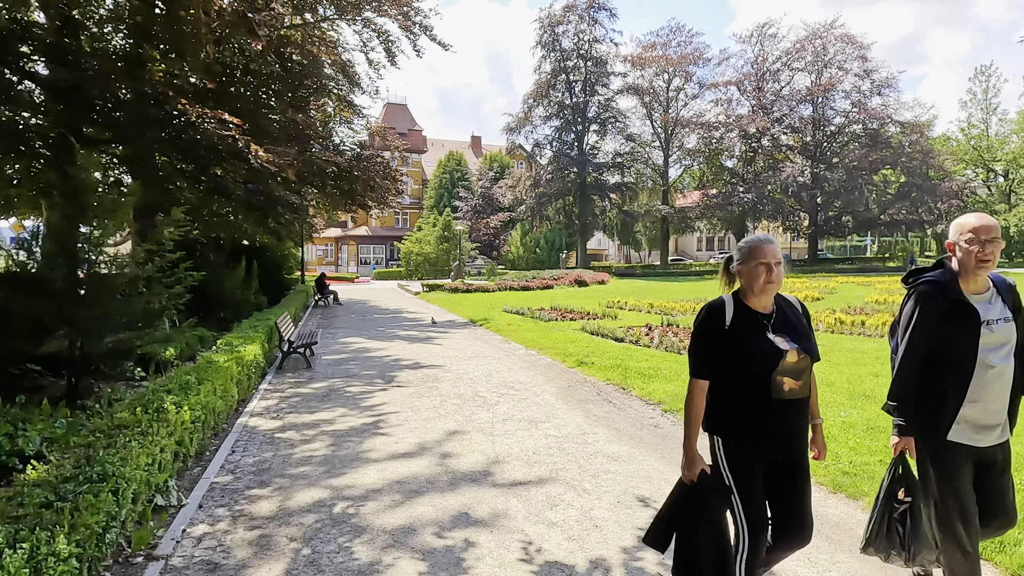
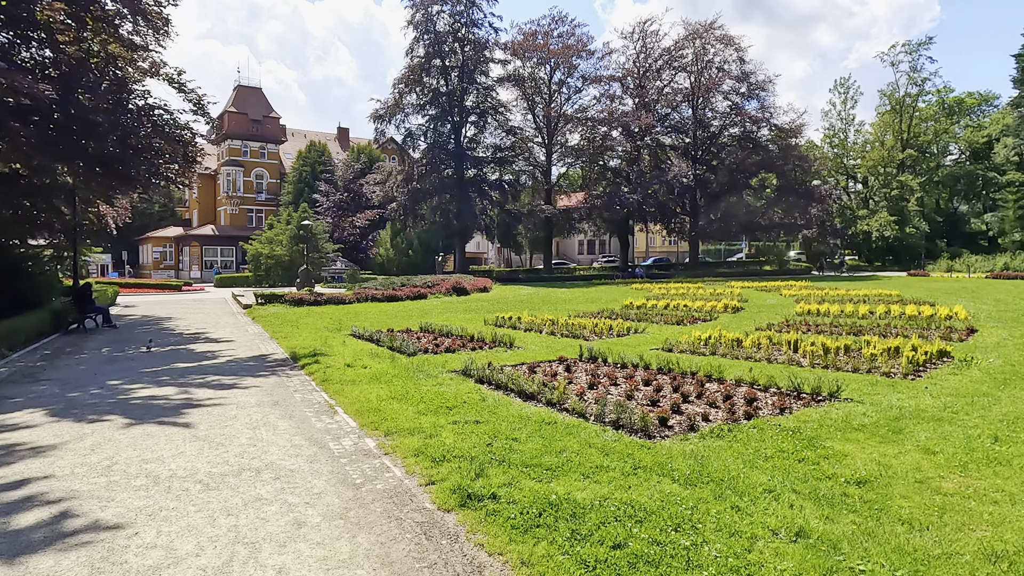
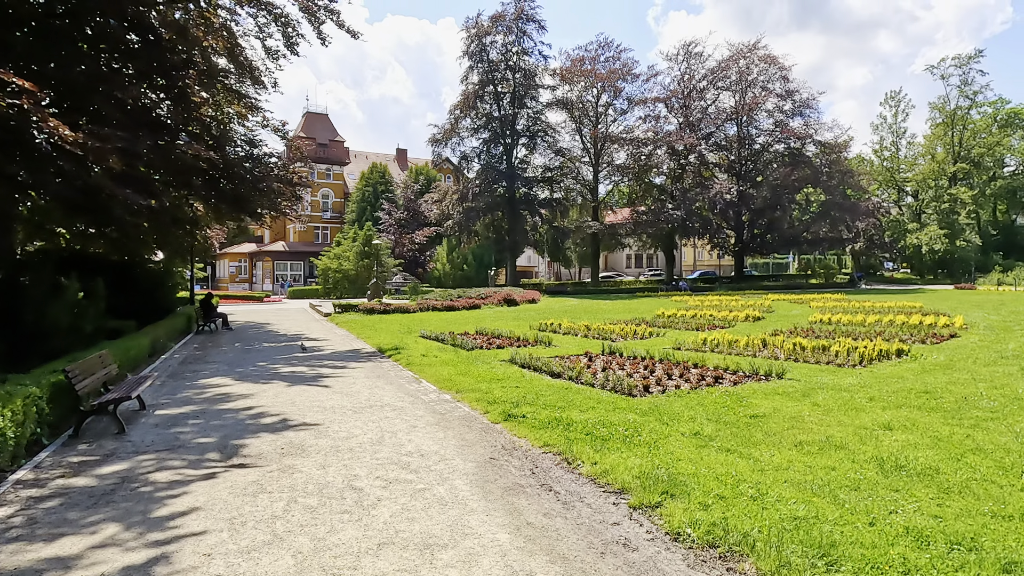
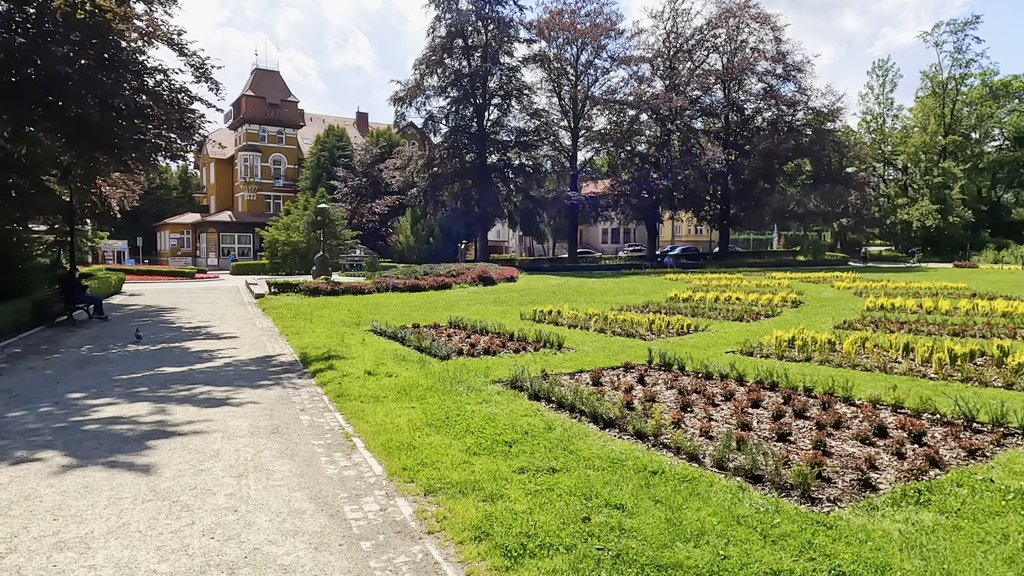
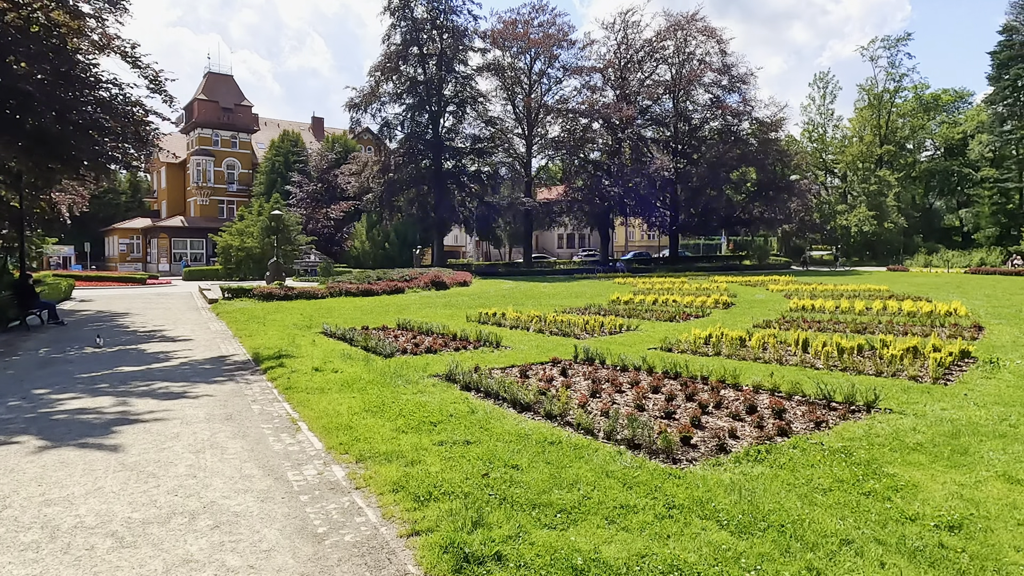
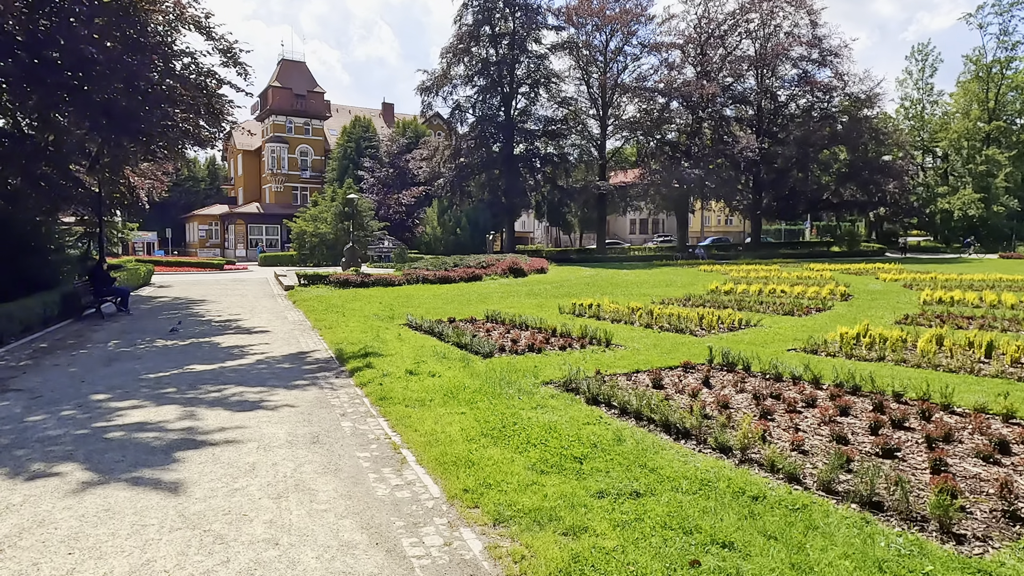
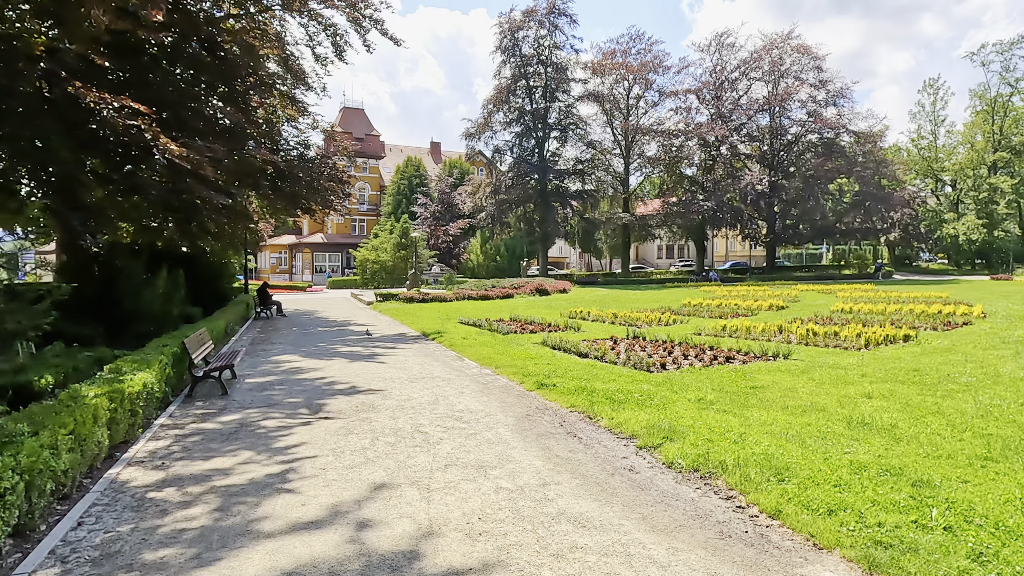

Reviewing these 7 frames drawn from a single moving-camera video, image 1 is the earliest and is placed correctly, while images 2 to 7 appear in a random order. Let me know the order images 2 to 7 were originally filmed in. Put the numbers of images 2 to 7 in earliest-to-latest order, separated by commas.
7, 3, 2, 5, 4, 6
